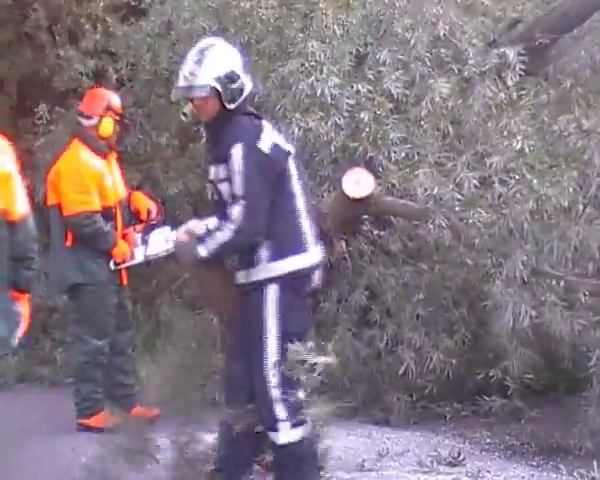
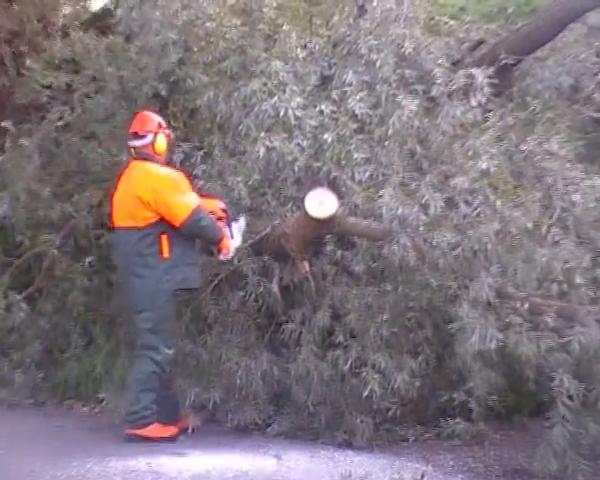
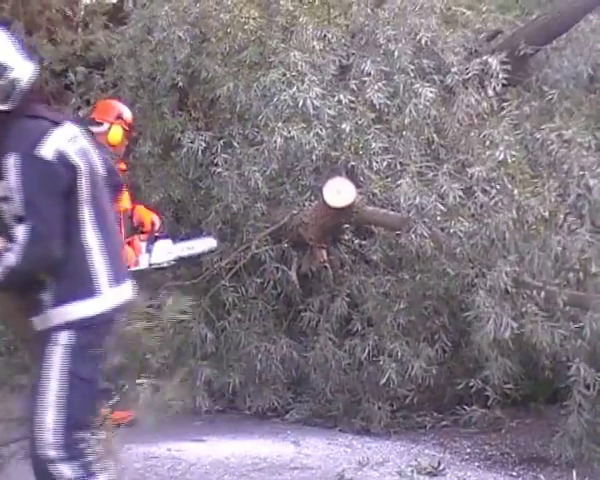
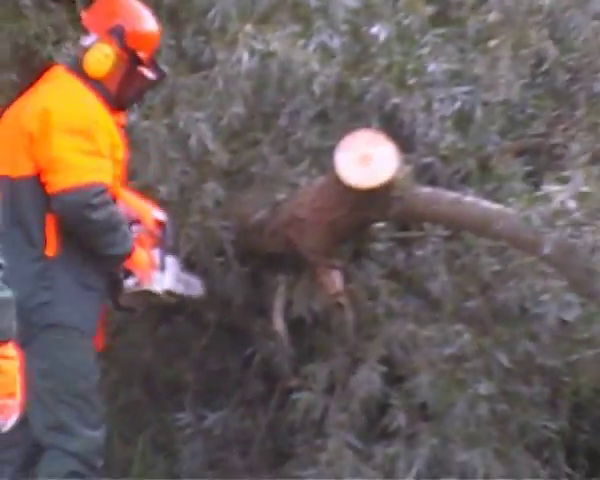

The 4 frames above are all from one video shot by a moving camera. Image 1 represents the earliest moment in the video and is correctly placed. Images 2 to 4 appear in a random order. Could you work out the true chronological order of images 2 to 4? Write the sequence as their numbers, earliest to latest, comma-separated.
3, 2, 4
